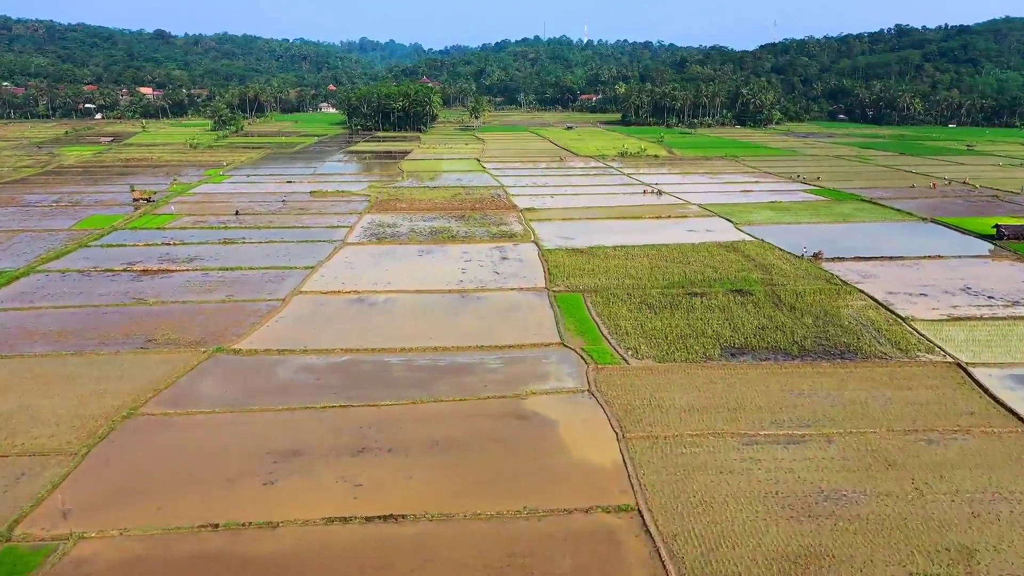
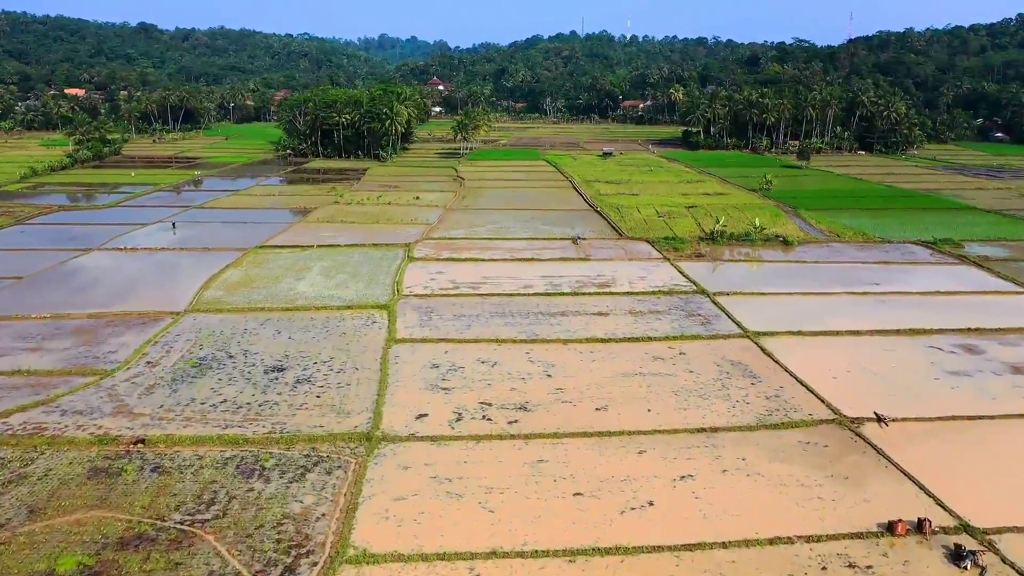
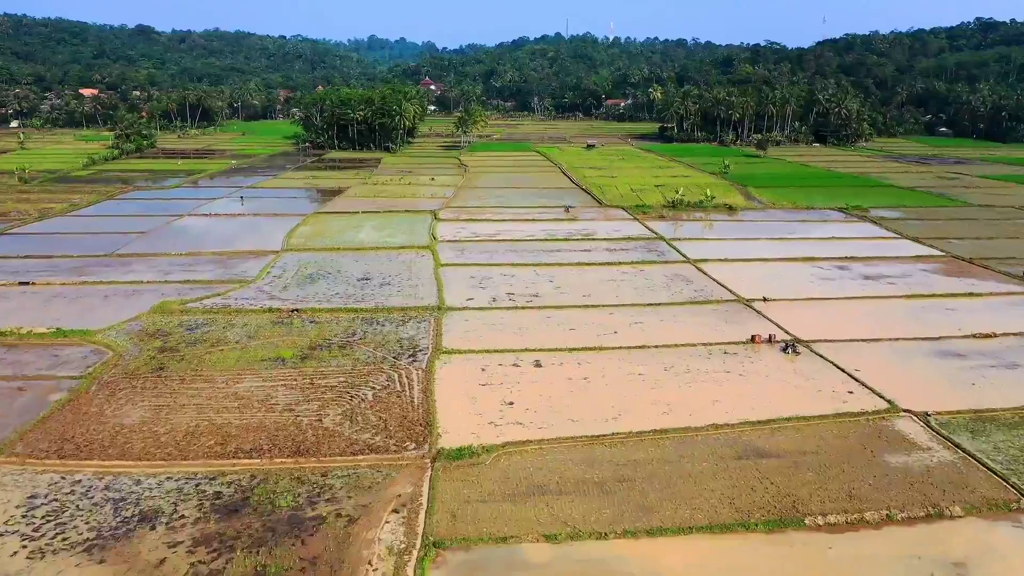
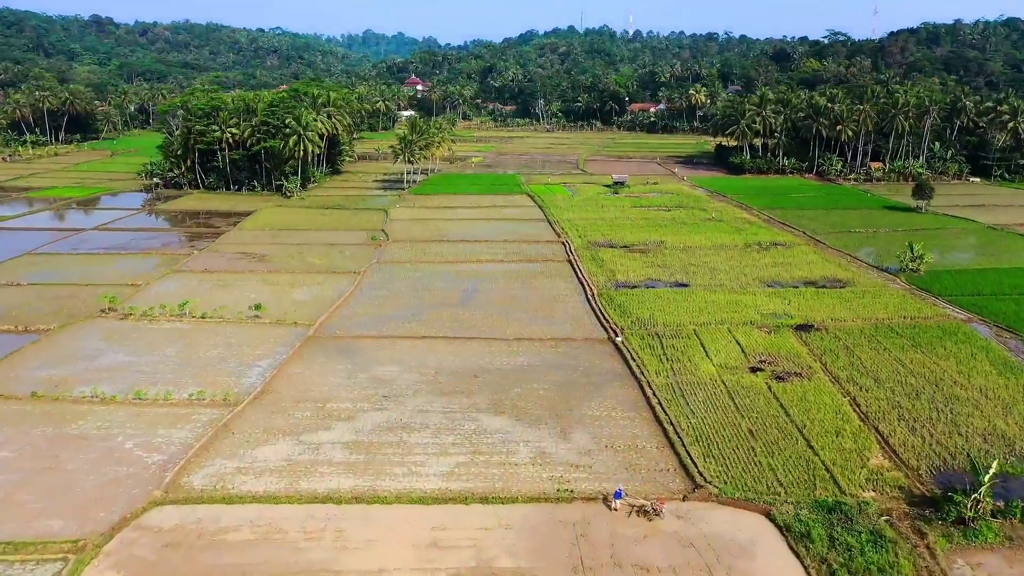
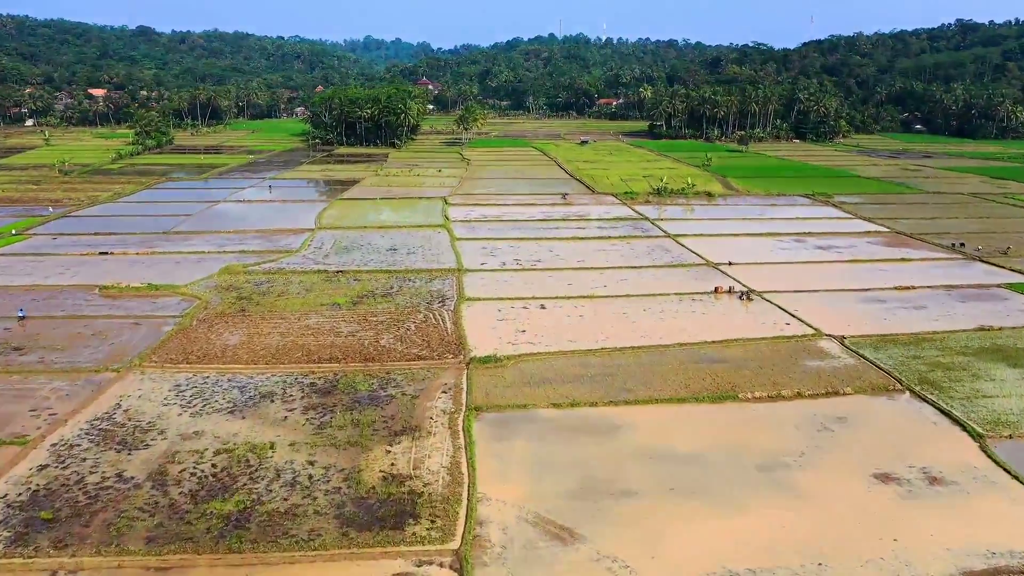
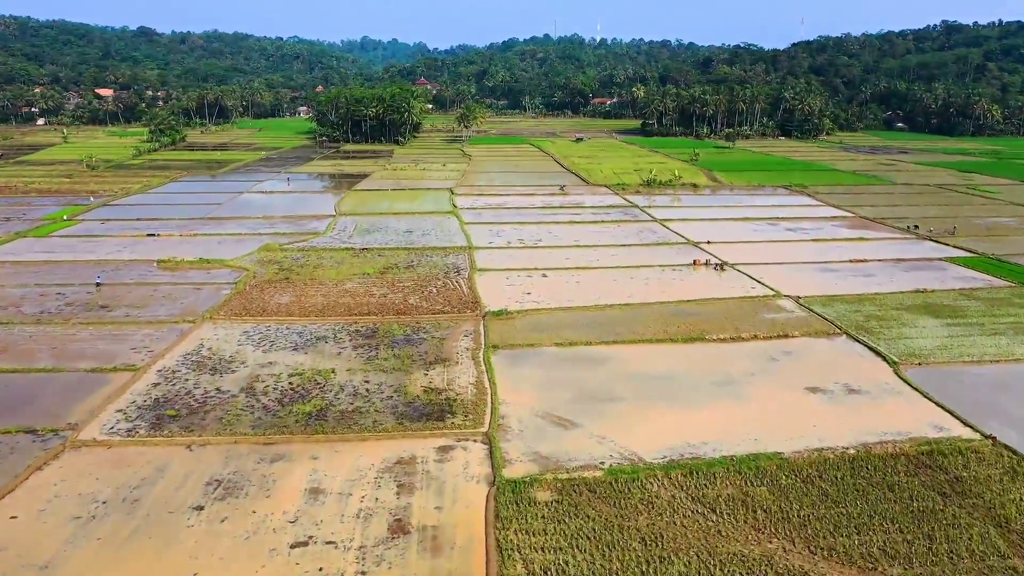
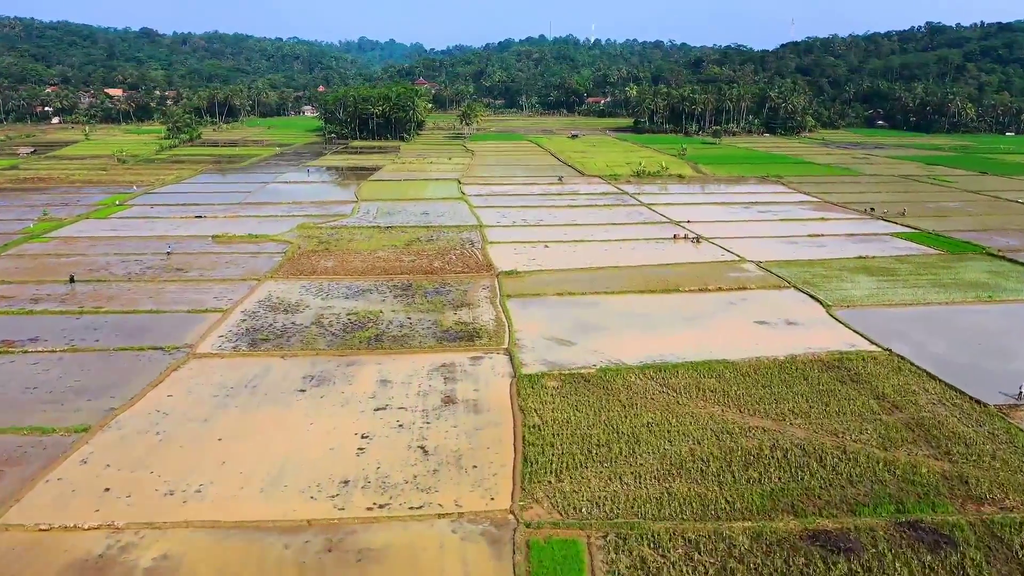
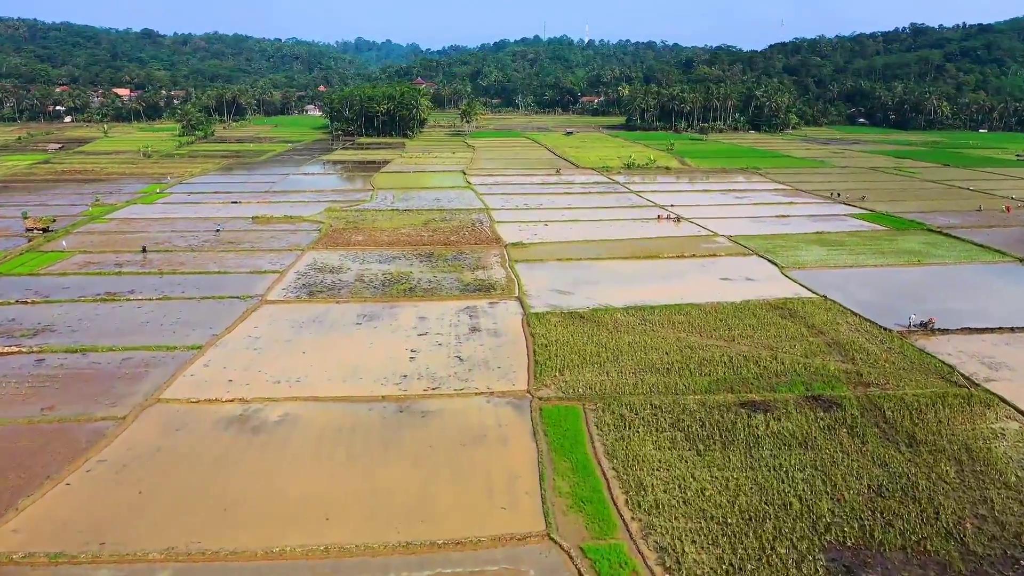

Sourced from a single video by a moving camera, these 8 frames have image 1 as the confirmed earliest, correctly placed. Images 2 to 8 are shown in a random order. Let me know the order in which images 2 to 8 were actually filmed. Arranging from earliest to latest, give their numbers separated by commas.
8, 7, 6, 5, 3, 2, 4
